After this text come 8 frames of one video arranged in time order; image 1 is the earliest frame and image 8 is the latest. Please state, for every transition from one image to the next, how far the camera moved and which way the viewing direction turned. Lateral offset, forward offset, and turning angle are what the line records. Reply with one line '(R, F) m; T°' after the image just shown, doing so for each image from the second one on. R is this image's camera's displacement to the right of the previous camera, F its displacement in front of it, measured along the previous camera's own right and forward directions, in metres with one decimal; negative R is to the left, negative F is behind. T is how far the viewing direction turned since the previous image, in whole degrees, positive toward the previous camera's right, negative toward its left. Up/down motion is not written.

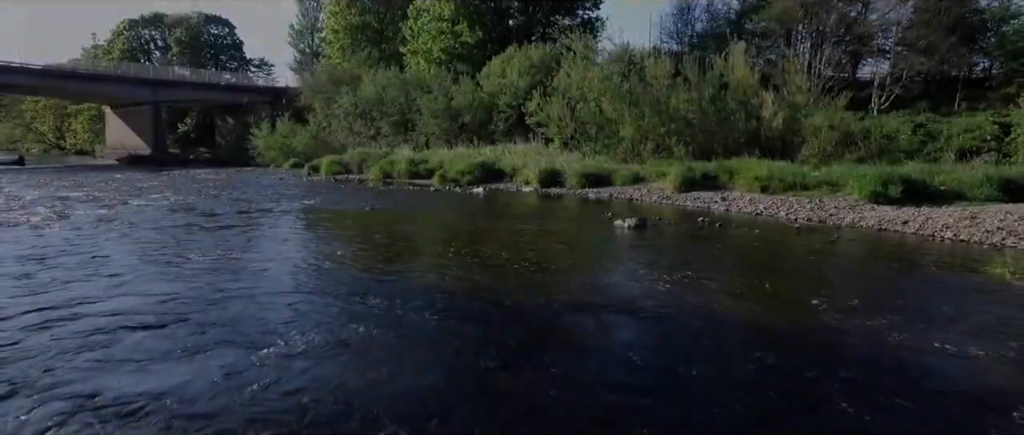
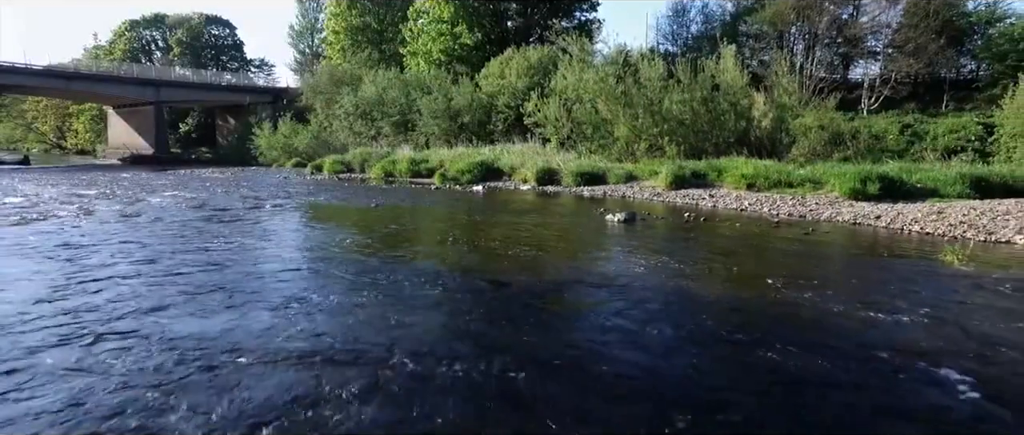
(0.0, -1.0) m; 0°
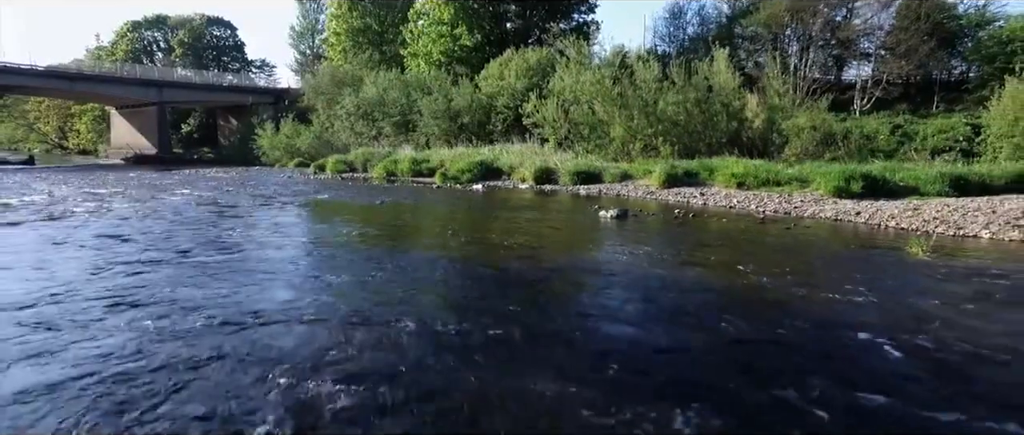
(0.0, -0.8) m; 0°
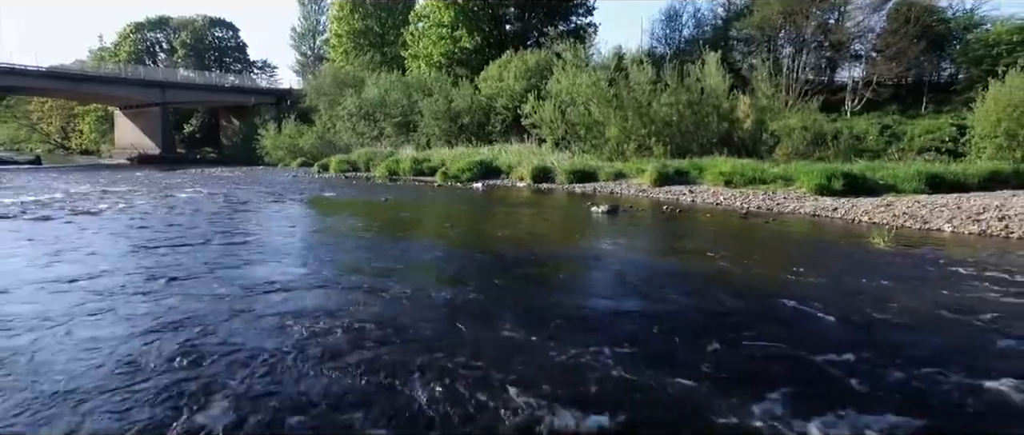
(+0.1, -1.0) m; 0°
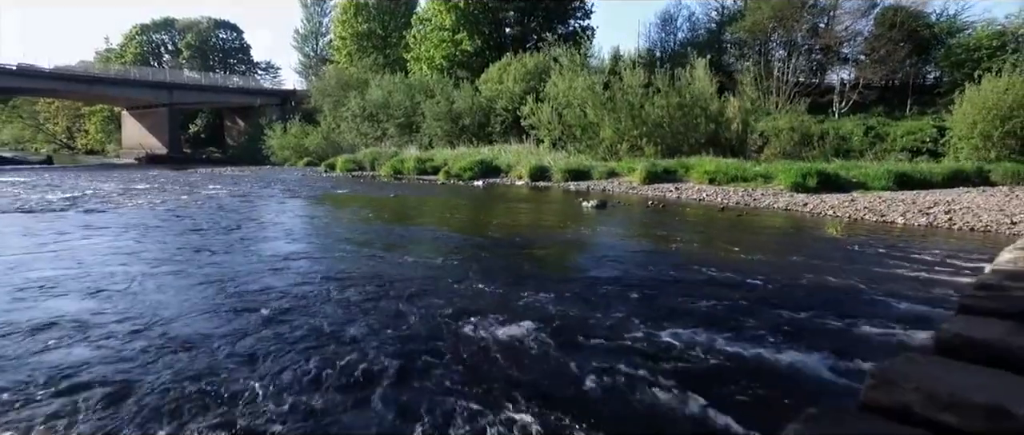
(+0.1, -1.7) m; 0°
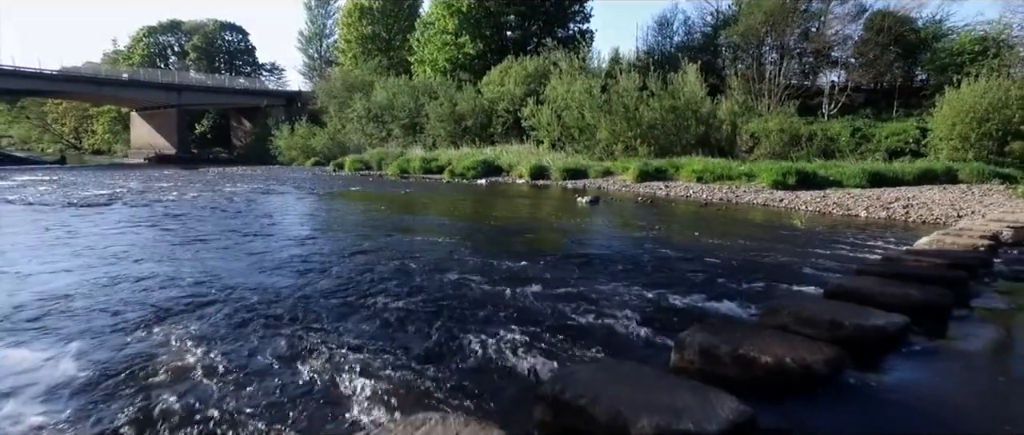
(0.0, -1.8) m; 0°
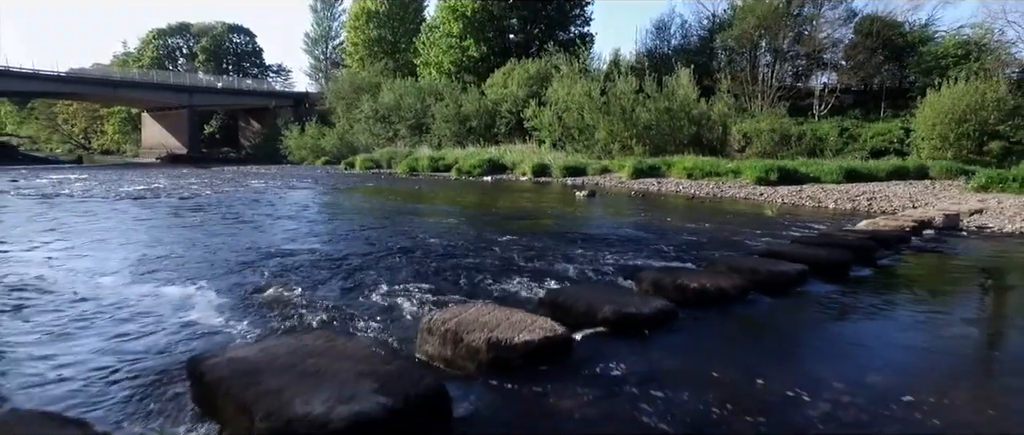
(-0.1, -2.1) m; 0°
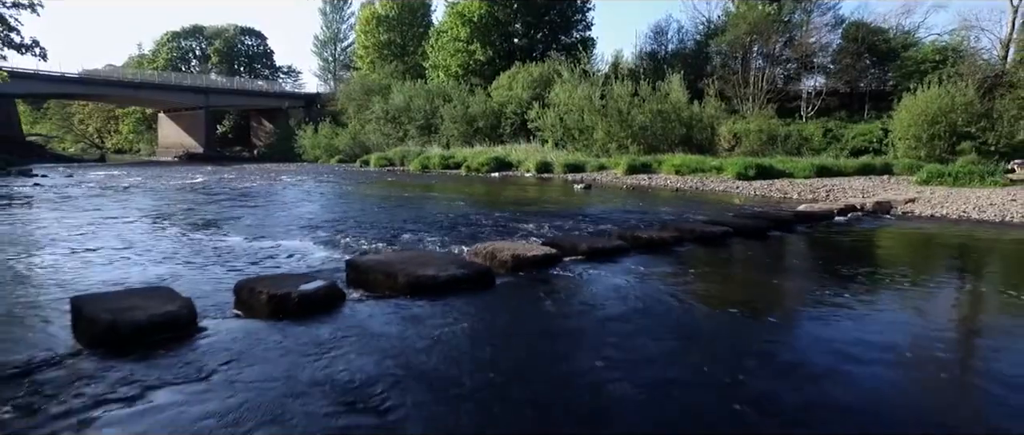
(-0.1, -3.1) m; 0°
